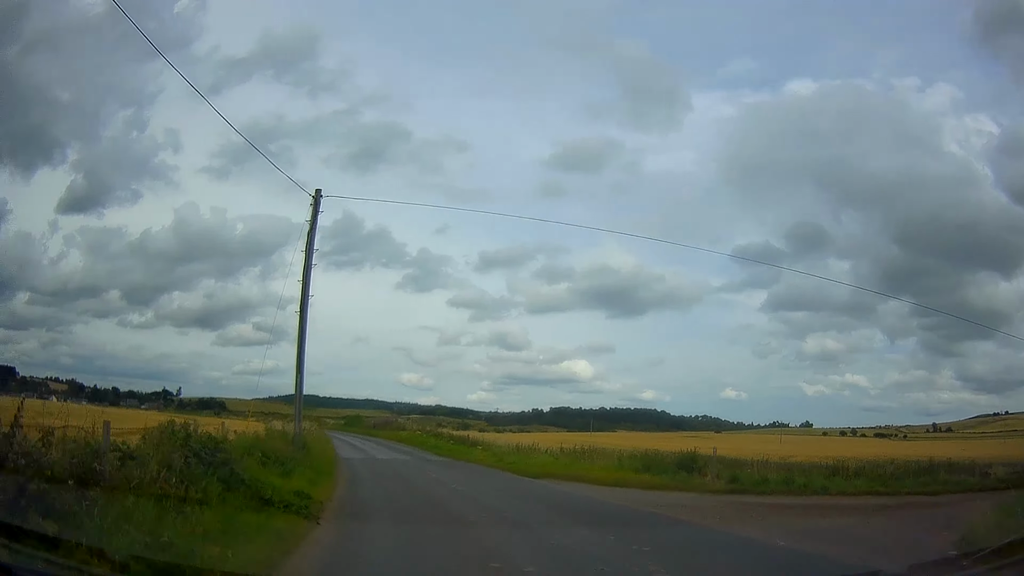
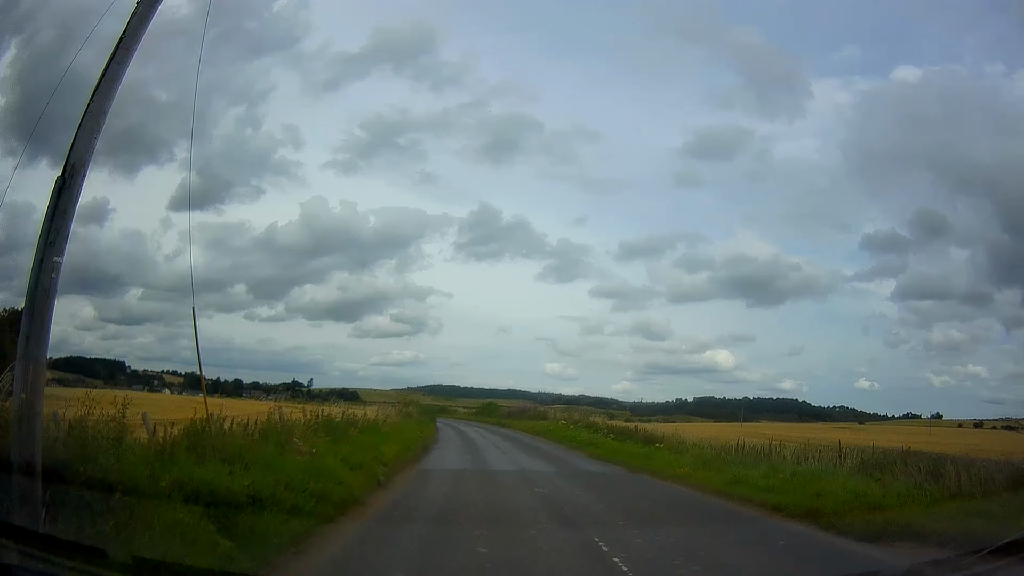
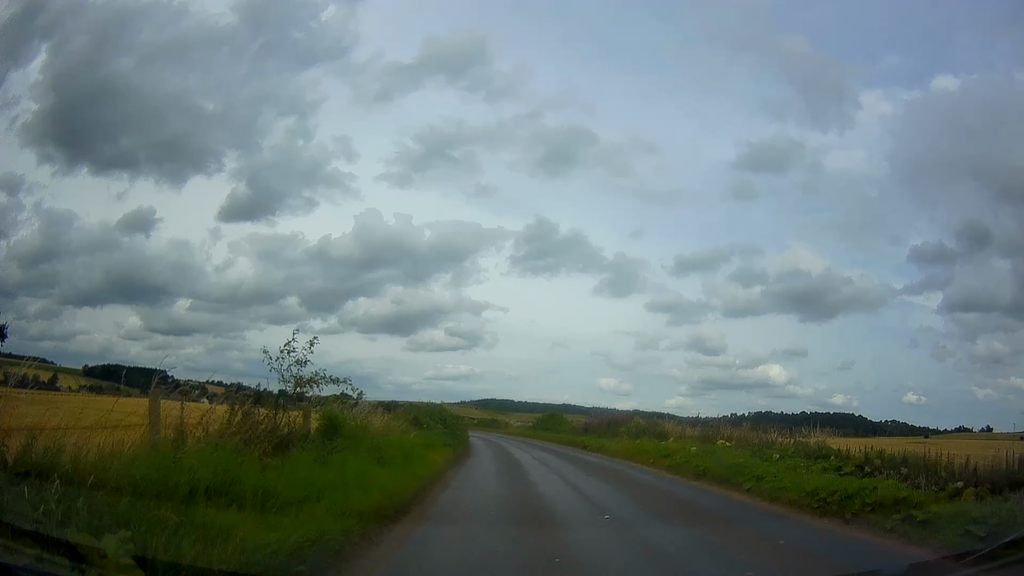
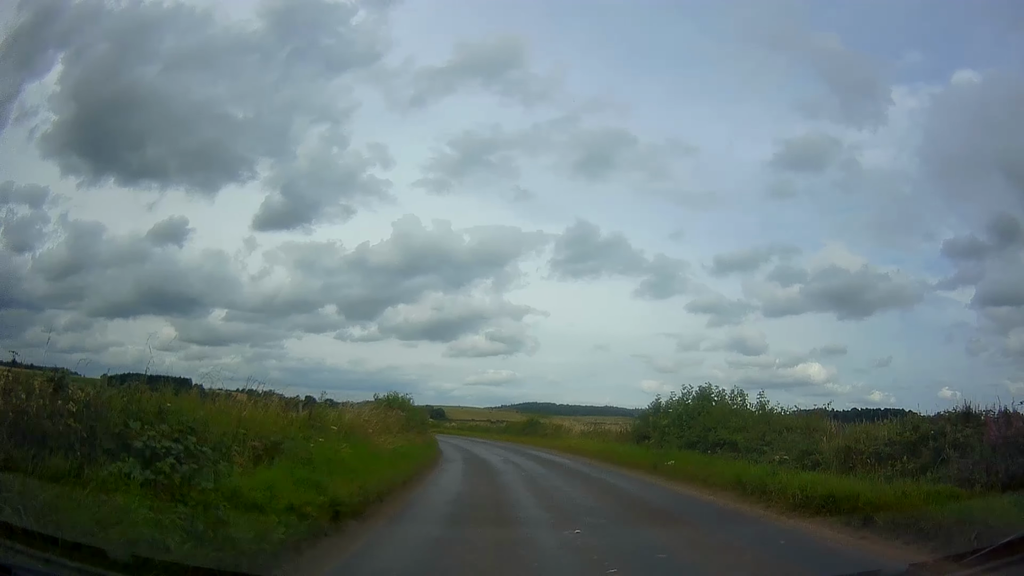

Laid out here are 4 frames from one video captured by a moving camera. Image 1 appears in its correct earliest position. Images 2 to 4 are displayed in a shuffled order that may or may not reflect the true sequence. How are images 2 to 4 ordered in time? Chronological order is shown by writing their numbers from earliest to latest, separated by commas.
2, 3, 4
